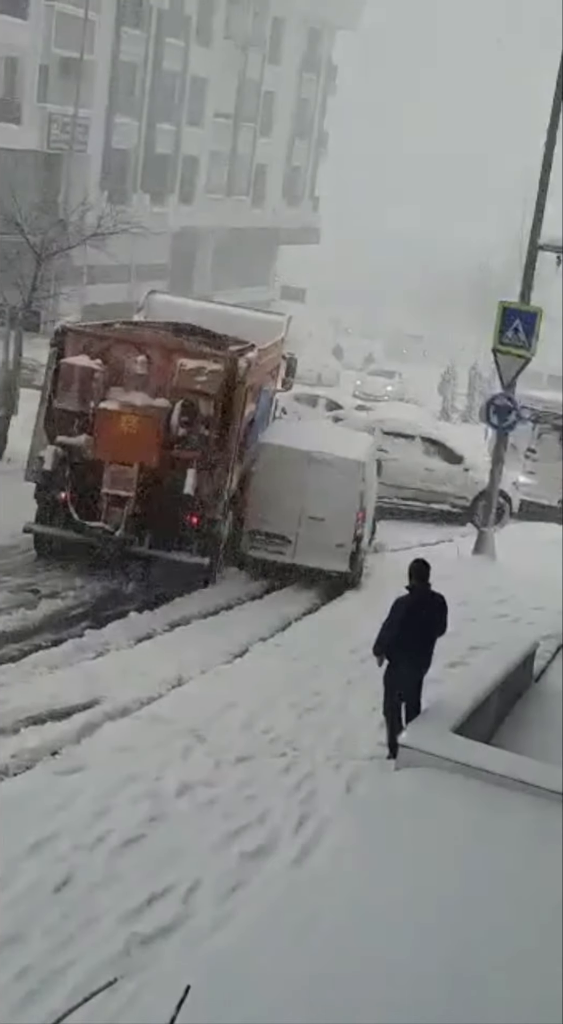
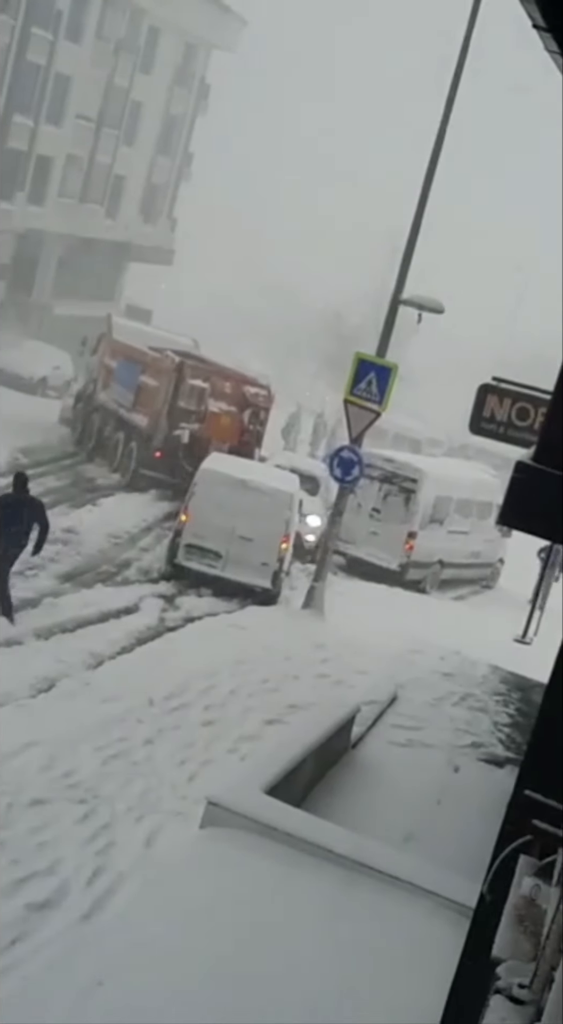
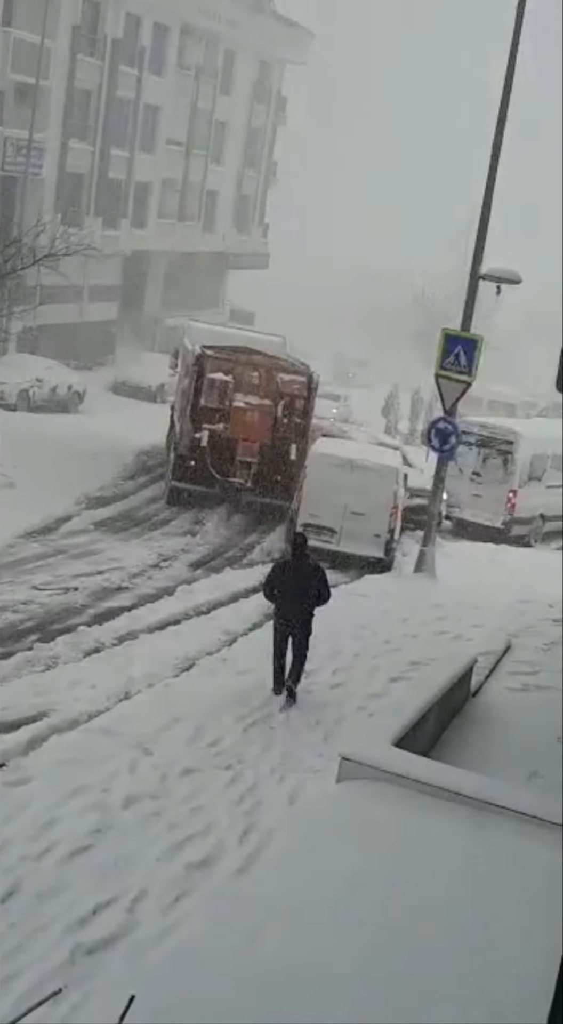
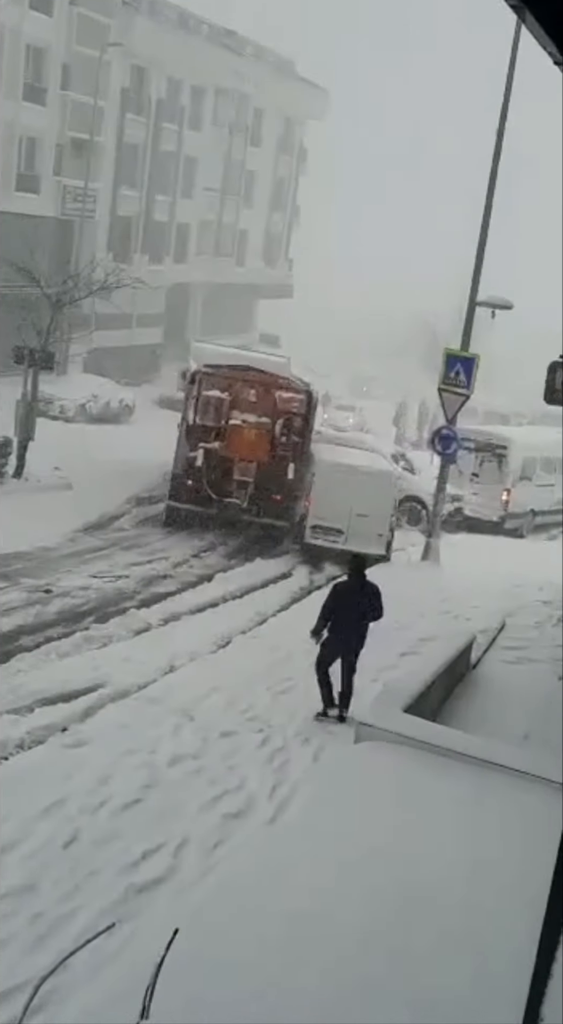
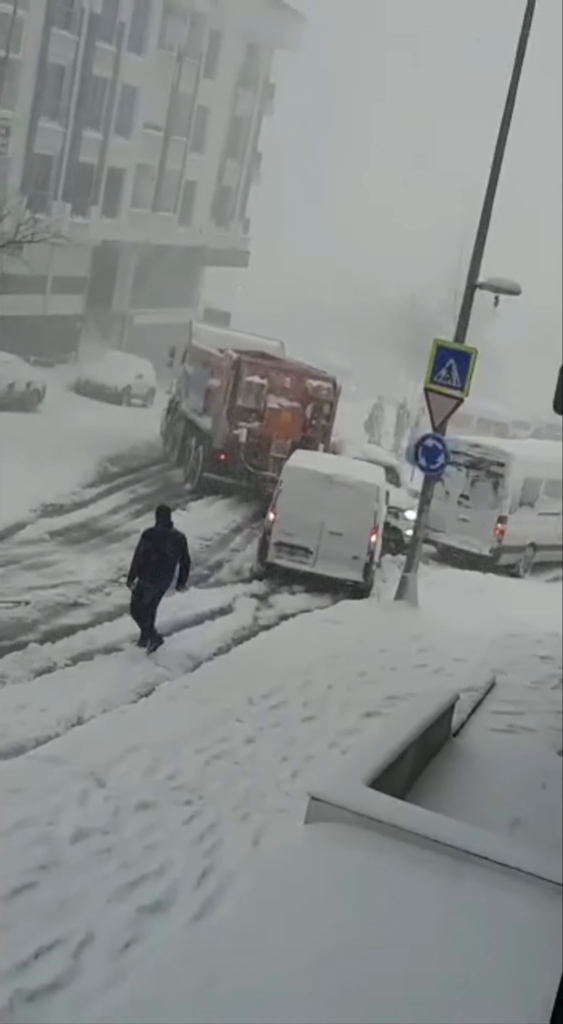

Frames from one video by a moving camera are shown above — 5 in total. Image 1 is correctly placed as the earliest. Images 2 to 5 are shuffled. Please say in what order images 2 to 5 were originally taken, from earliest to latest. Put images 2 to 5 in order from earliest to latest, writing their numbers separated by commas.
4, 3, 5, 2
